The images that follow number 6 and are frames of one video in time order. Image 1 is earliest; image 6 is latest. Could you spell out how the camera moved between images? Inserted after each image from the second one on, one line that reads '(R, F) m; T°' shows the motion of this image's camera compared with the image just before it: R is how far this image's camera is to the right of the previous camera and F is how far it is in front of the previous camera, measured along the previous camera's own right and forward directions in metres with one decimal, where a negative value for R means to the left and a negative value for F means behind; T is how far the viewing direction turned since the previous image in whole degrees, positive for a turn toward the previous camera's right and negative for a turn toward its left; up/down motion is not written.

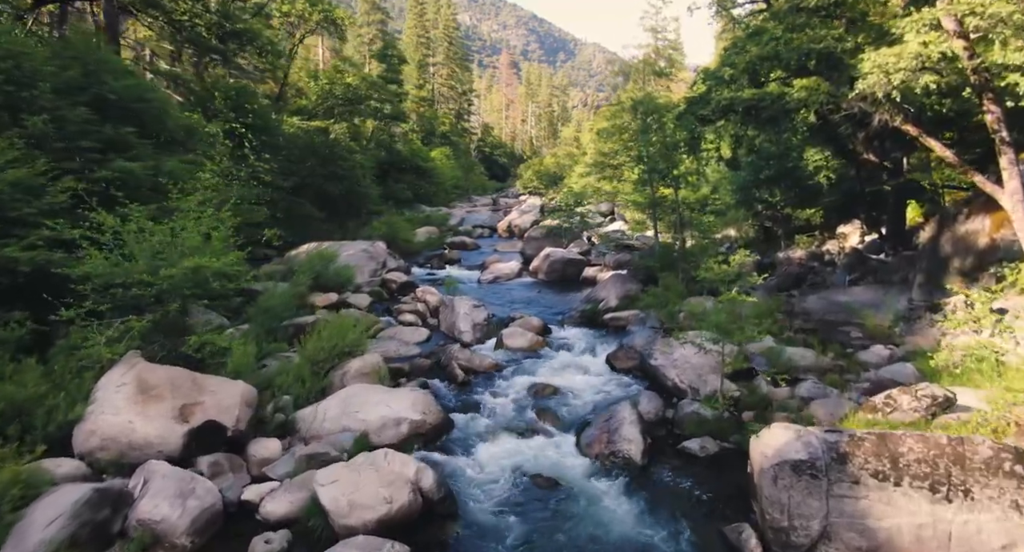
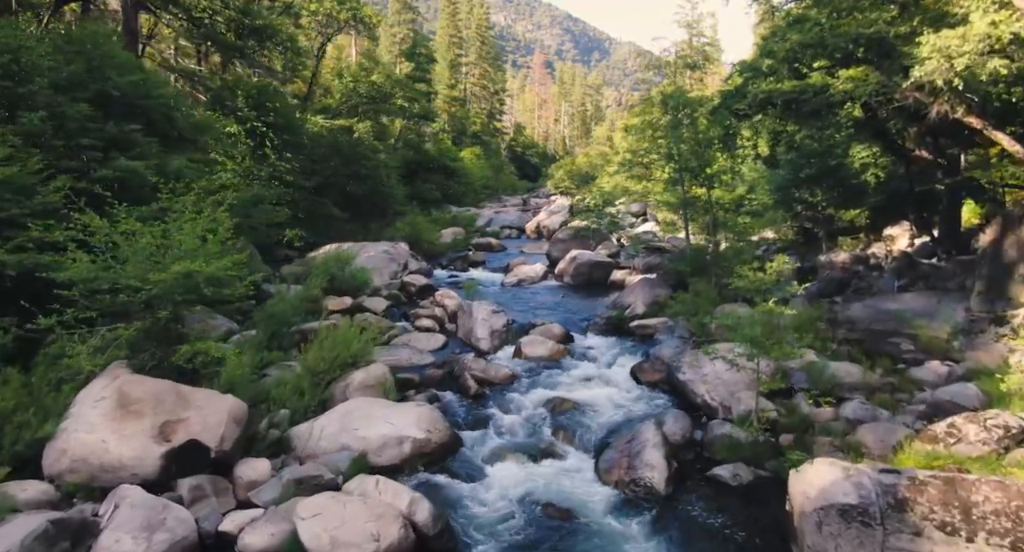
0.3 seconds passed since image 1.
(+0.3, +1.0) m; -3°
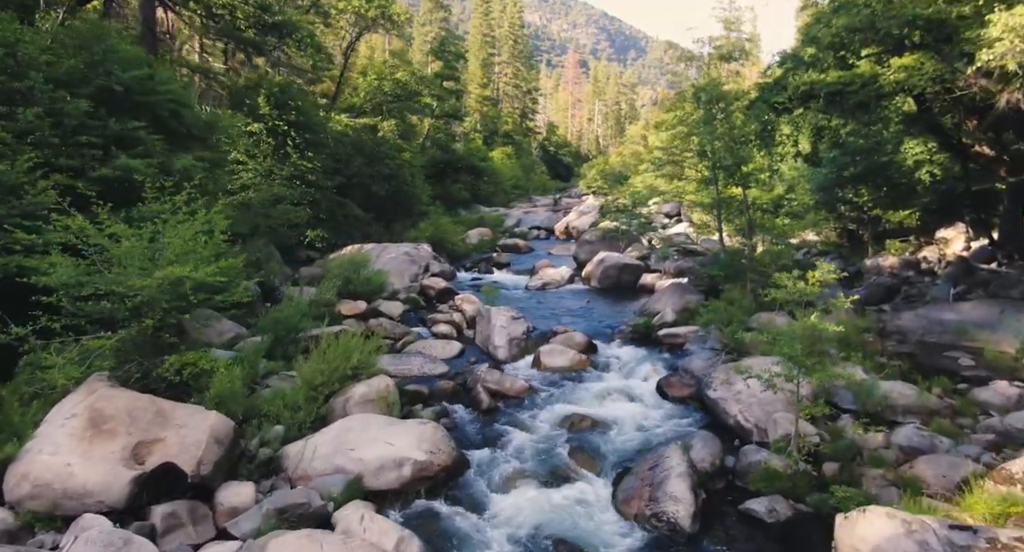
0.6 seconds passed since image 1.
(+0.3, +1.0) m; -3°
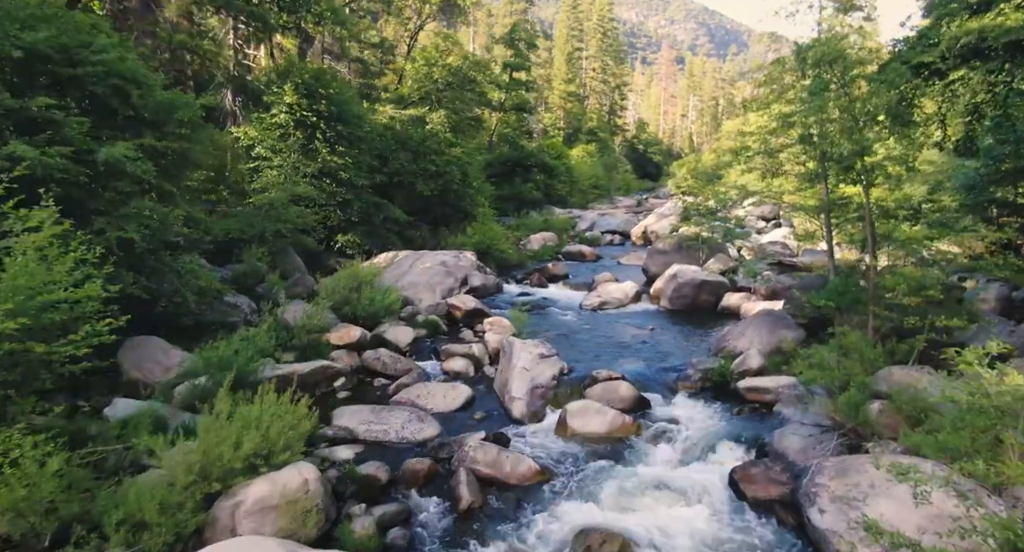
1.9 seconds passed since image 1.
(+1.2, +4.3) m; -8°
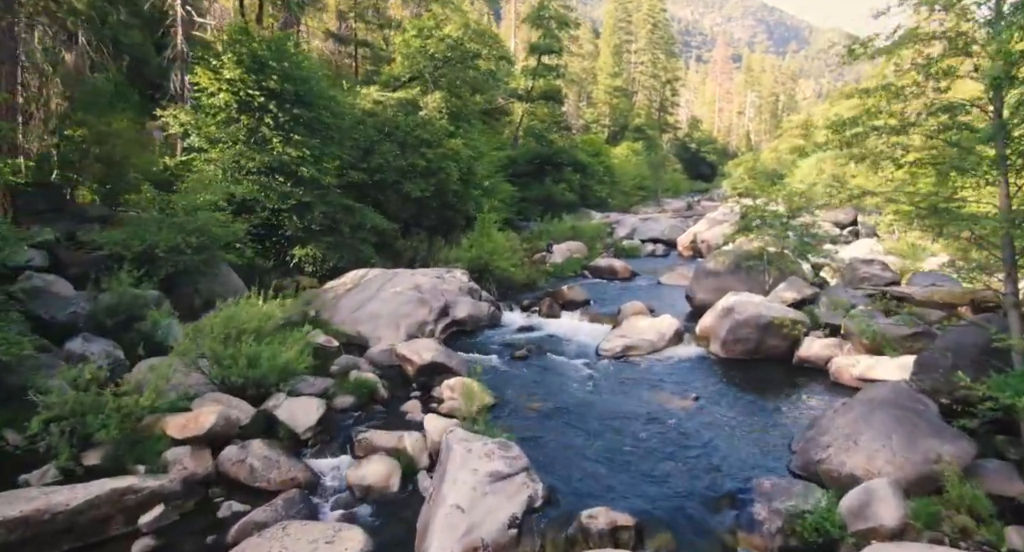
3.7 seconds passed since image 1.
(+1.3, +5.9) m; -4°
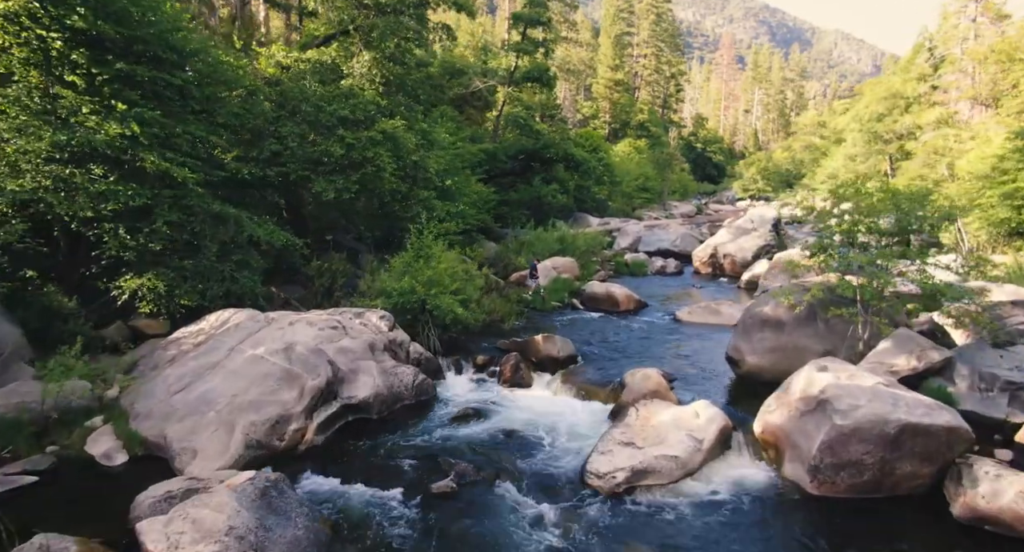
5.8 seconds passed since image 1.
(+1.0, +7.0) m; 0°
